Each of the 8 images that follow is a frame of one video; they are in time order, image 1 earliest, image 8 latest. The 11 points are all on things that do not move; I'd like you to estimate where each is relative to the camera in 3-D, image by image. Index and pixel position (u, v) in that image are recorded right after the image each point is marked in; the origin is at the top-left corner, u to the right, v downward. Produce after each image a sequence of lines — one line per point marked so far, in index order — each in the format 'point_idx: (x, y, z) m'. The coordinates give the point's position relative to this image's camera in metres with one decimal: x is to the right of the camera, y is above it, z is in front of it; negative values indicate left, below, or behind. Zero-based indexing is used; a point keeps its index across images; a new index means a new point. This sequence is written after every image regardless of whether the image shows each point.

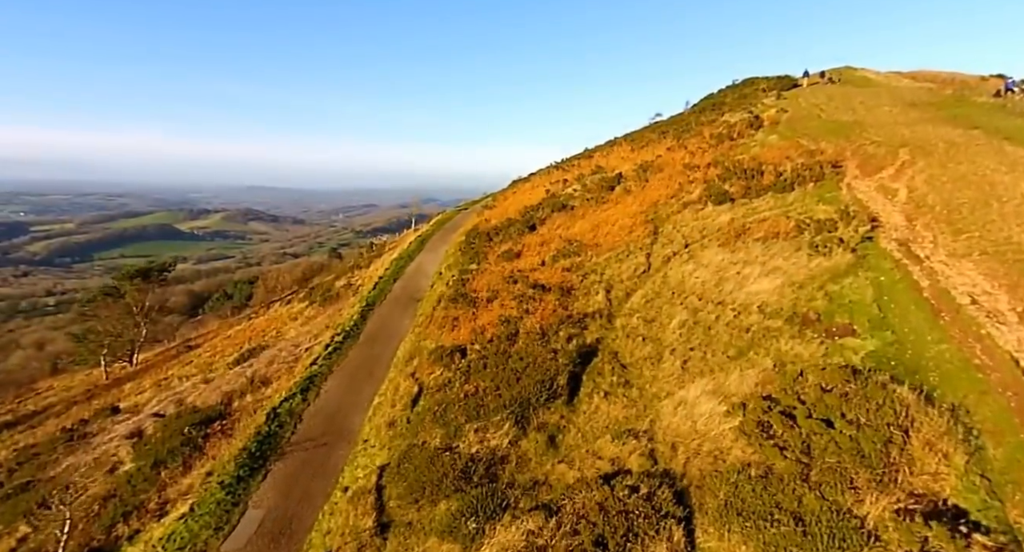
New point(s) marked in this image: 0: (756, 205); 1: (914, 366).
0: (+8.9, +2.5, +16.9) m
1: (+7.5, -1.7, +8.7) m
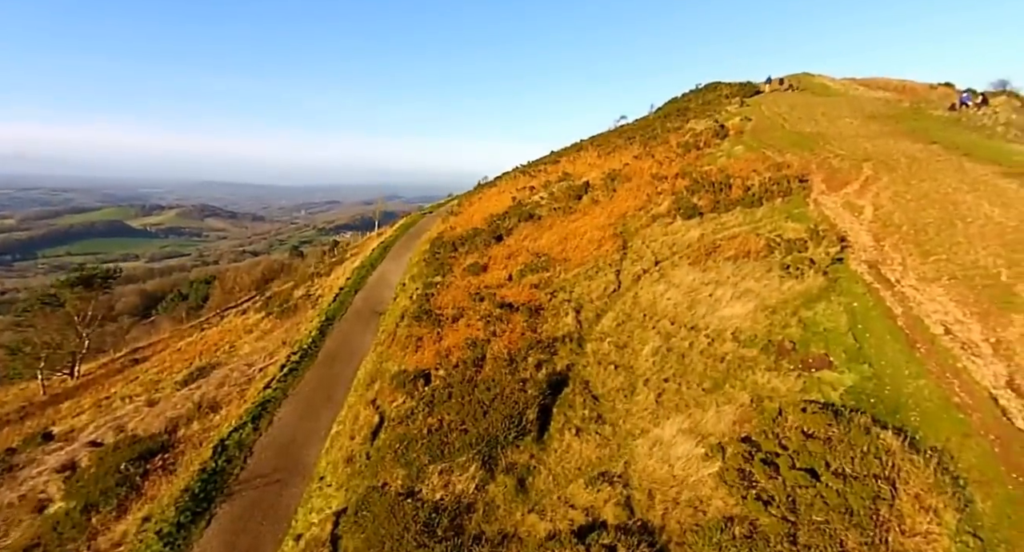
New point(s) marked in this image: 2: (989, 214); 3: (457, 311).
0: (+7.6, +2.0, +16.6) m
1: (+6.9, -2.3, +8.4) m
2: (+12.8, +1.7, +12.5) m
3: (-2.2, -1.3, +18.6) m
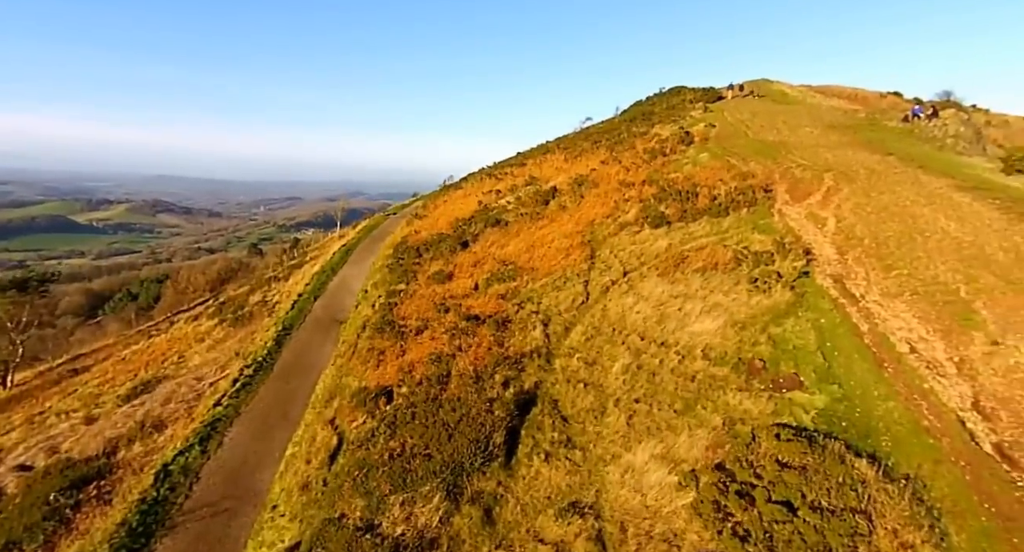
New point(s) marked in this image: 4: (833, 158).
0: (+6.4, +1.6, +16.5) m
1: (+6.3, -2.7, +8.3) m
2: (+11.9, +1.3, +12.8) m
3: (-3.5, -1.7, +17.8) m
4: (+13.0, +4.7, +18.8) m
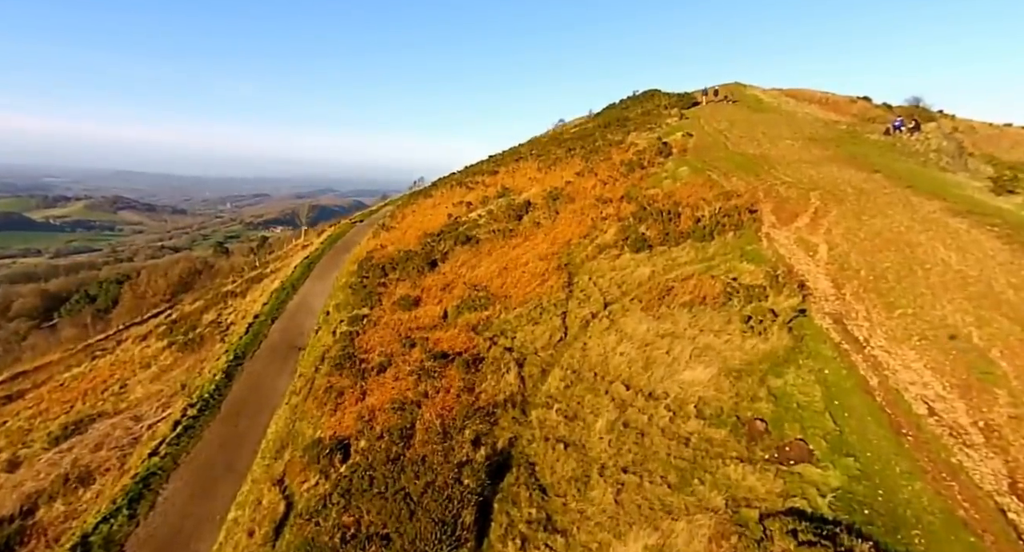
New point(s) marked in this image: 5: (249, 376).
0: (+5.5, +0.7, +15.4) m
1: (+5.8, -3.7, +7.1) m
2: (+11.1, +0.4, +11.9) m
3: (-4.5, -2.8, +16.1) m
4: (+11.8, +3.8, +17.9) m
5: (-11.3, -4.3, +19.9) m
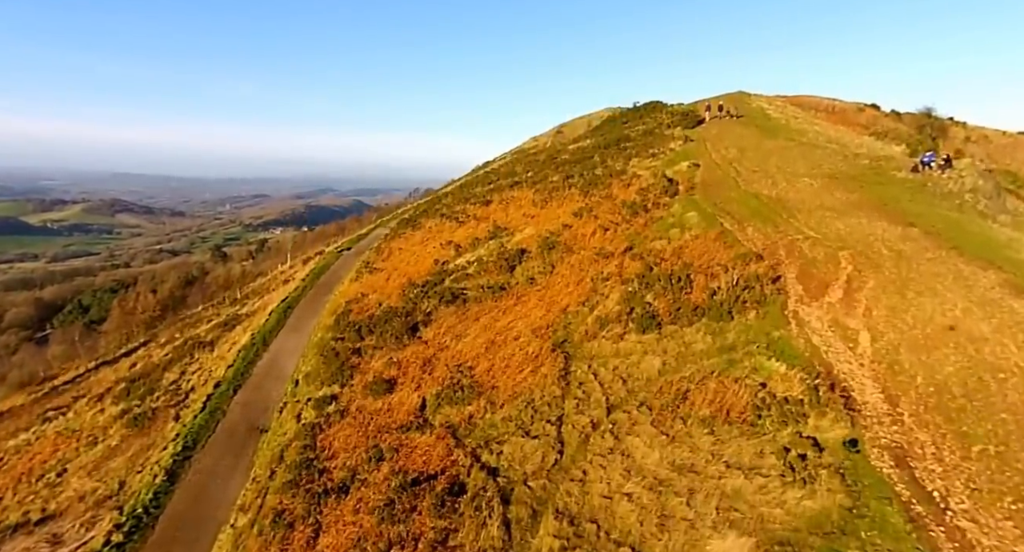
0: (+4.9, -1.9, +13.0) m
1: (+5.5, -6.2, +4.8) m
2: (+10.6, -1.9, +9.6) m
3: (-4.9, -5.7, +13.7) m
4: (+11.2, +1.6, +15.6) m
5: (-11.7, -7.4, +17.4) m
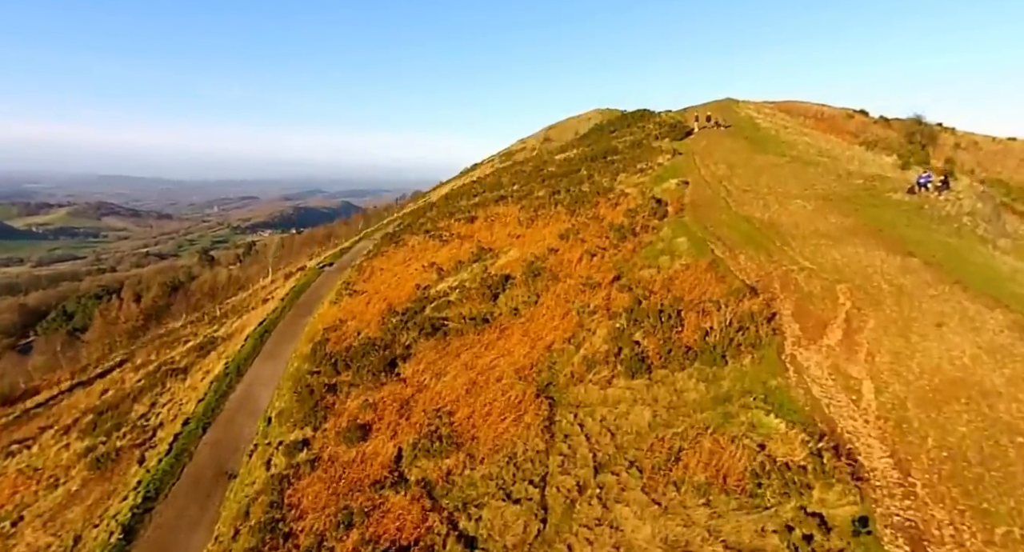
0: (+4.4, -3.0, +12.1) m
1: (+5.2, -7.4, +3.9) m
2: (+10.1, -3.0, +8.8) m
3: (-5.4, -7.0, +12.7) m
4: (+10.5, +0.5, +14.8) m
5: (-12.2, -8.8, +16.2) m
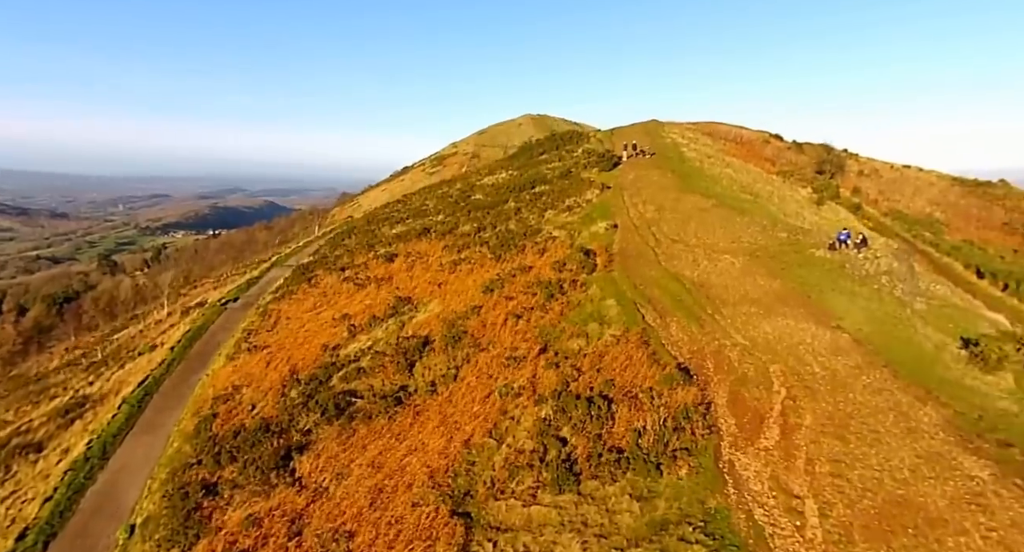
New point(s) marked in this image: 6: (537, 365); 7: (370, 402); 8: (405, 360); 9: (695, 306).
0: (+2.3, -5.5, +10.6) m
1: (+4.2, -9.8, +2.5) m
2: (+8.4, -5.2, +8.1) m
3: (-7.4, -9.7, +9.8) m
4: (+7.9, -1.8, +14.1) m
5: (-14.5, -11.8, +12.5) m
6: (+0.7, -2.9, +15.5) m
7: (-5.4, -4.6, +17.1) m
8: (-4.4, -3.3, +18.4) m
9: (+6.2, -1.0, +15.9) m
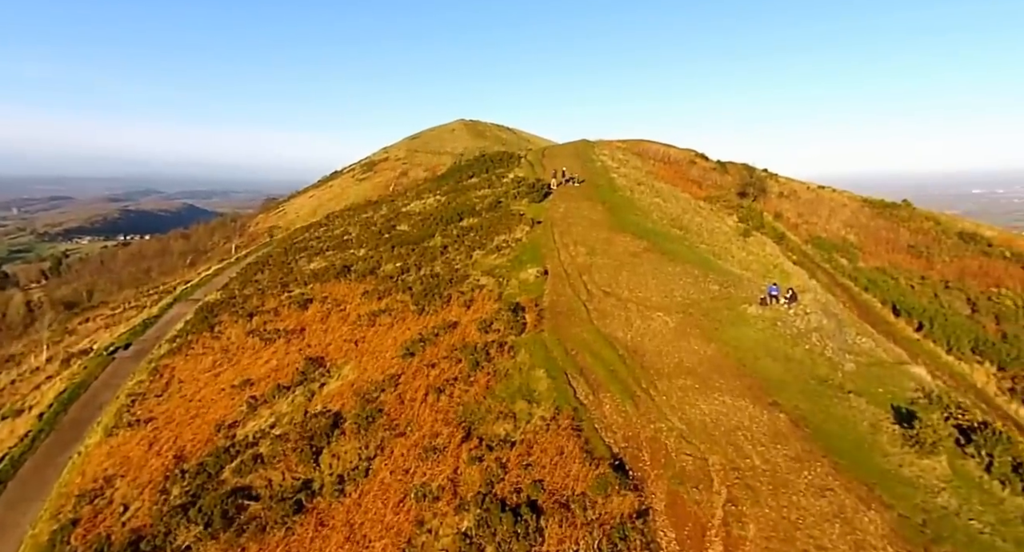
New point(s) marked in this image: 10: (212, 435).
0: (+0.5, -7.8, +8.9) m
1: (+3.6, -12.1, +1.2) m
2: (+6.9, -7.4, +7.2) m
3: (-8.8, -12.4, +7.1) m
4: (+5.6, -3.9, +13.0) m
5: (-16.2, -14.6, +8.8) m
6: (-1.7, -5.3, +13.6) m
7: (-7.9, -7.2, +14.5) m
8: (-7.1, -5.8, +15.9) m
9: (+3.6, -3.2, +14.7) m
10: (-12.3, -6.2, +18.6) m
